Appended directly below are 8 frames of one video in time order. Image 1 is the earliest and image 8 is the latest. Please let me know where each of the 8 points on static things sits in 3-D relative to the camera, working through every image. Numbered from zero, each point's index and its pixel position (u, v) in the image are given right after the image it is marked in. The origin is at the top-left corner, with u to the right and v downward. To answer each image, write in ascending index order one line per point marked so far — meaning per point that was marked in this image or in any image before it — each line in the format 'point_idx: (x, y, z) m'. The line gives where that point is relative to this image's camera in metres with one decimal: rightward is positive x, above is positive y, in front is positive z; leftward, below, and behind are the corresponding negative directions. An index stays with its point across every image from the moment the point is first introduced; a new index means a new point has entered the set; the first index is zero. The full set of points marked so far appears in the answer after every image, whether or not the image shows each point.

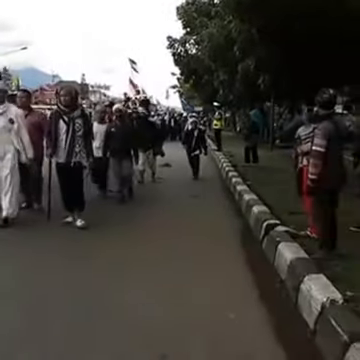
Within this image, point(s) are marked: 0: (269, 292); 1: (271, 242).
0: (+1.9, -2.4, +9.2) m
1: (+2.2, -1.5, +10.3) m
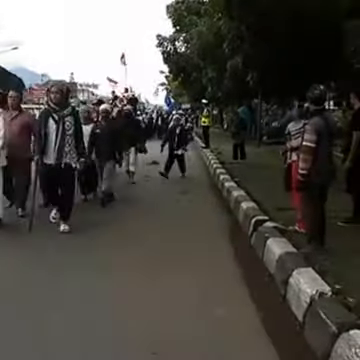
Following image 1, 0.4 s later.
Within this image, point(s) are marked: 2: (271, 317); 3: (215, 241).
0: (+1.7, -2.3, +9.3) m
1: (+1.9, -1.4, +10.4) m
2: (+1.8, -2.7, +8.2) m
3: (+0.9, -1.6, +11.3) m
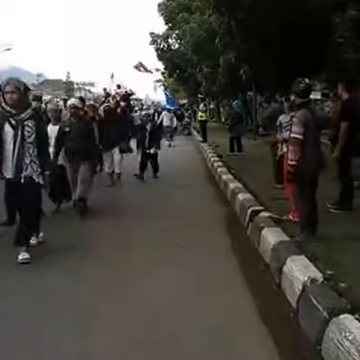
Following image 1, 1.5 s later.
0: (+1.7, -2.2, +9.7) m
1: (+1.9, -1.2, +10.8) m
2: (+1.8, -2.6, +8.6) m
3: (+0.9, -1.4, +11.7) m
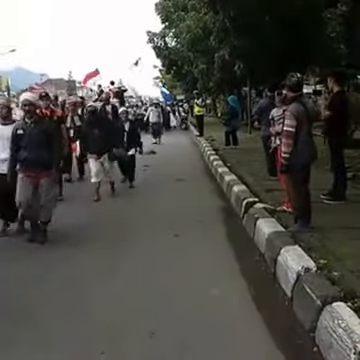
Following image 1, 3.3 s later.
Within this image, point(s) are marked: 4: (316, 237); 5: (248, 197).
0: (+1.6, -2.0, +9.9) m
1: (+1.9, -1.0, +11.1) m
2: (+1.7, -2.4, +8.8) m
3: (+0.9, -1.2, +11.9) m
4: (+3.1, -1.3, +9.8) m
5: (+2.0, -0.5, +12.1) m
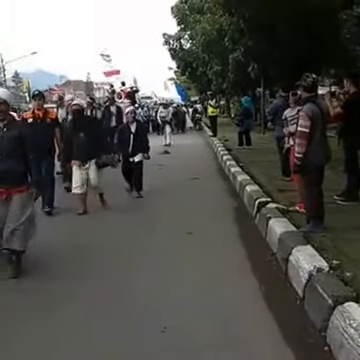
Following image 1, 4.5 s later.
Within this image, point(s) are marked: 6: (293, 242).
0: (+1.9, -2.0, +10.0) m
1: (+2.2, -1.0, +11.1) m
2: (+1.9, -2.4, +8.9) m
3: (+1.2, -1.2, +12.1) m
4: (+3.4, -1.3, +9.8) m
5: (+2.4, -0.5, +12.1) m
6: (+2.5, -1.4, +9.6) m
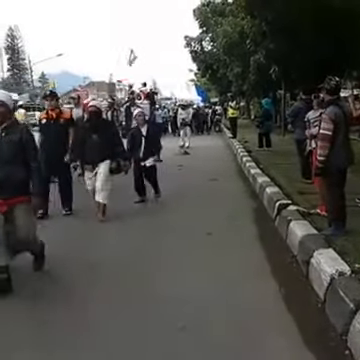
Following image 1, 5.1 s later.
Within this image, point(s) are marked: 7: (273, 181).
0: (+2.4, -2.0, +10.0) m
1: (+2.7, -1.1, +11.1) m
2: (+2.4, -2.4, +8.9) m
3: (+1.8, -1.3, +12.0) m
4: (+3.9, -1.4, +9.8) m
5: (+2.9, -0.5, +12.1) m
6: (+3.0, -1.4, +9.5) m
7: (+3.1, 0.0, +14.0) m
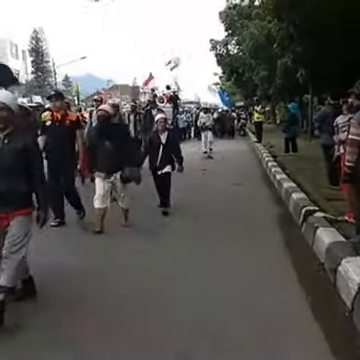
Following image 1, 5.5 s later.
0: (+2.9, -2.1, +9.8) m
1: (+3.3, -1.2, +10.9) m
2: (+2.9, -2.5, +8.7) m
3: (+2.4, -1.4, +11.8) m
4: (+4.4, -1.5, +9.5) m
5: (+3.5, -0.7, +11.9) m
6: (+3.5, -1.6, +9.3) m
7: (+3.8, -0.2, +13.8) m
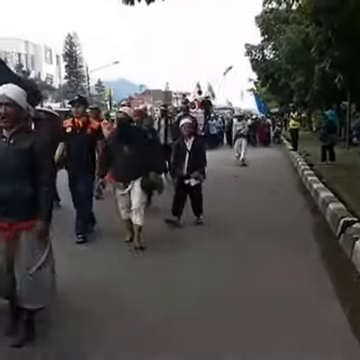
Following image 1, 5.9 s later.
0: (+3.6, -2.3, +9.3) m
1: (+4.1, -1.4, +10.4) m
2: (+3.5, -2.7, +8.2) m
3: (+3.2, -1.6, +11.4) m
4: (+5.1, -1.8, +9.0) m
5: (+4.4, -1.0, +11.4) m
6: (+4.2, -1.8, +8.8) m
7: (+4.7, -0.5, +13.3) m
